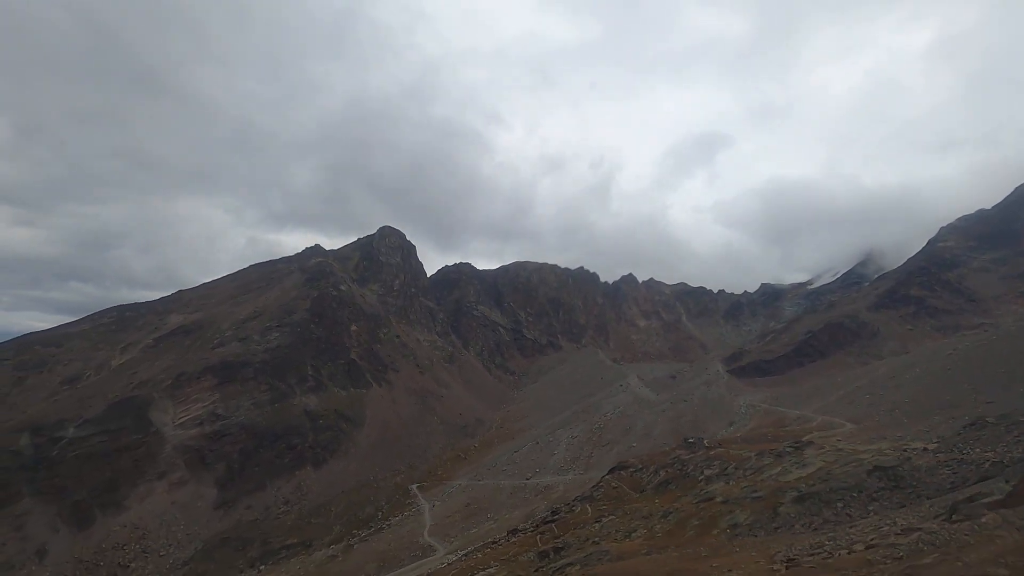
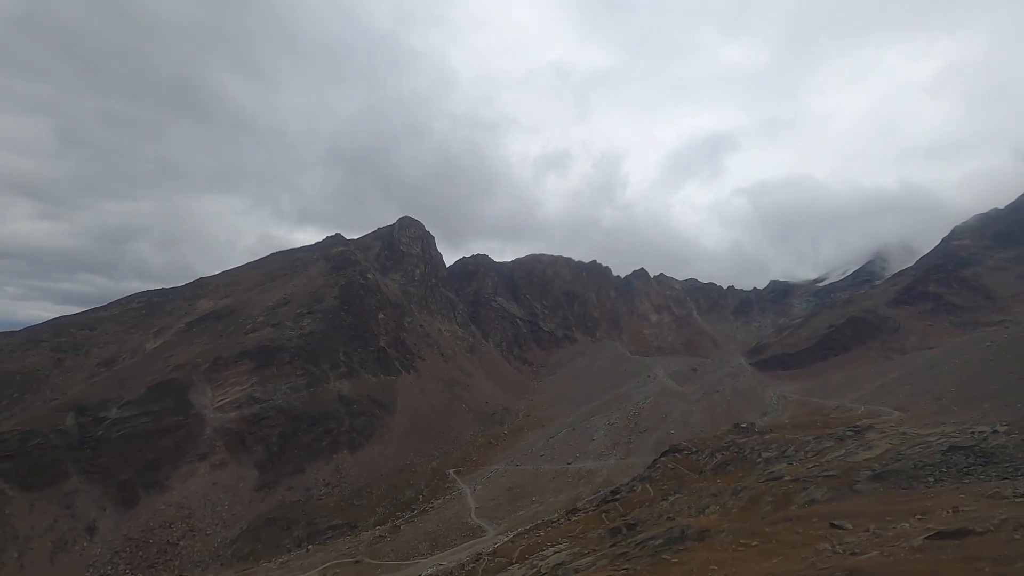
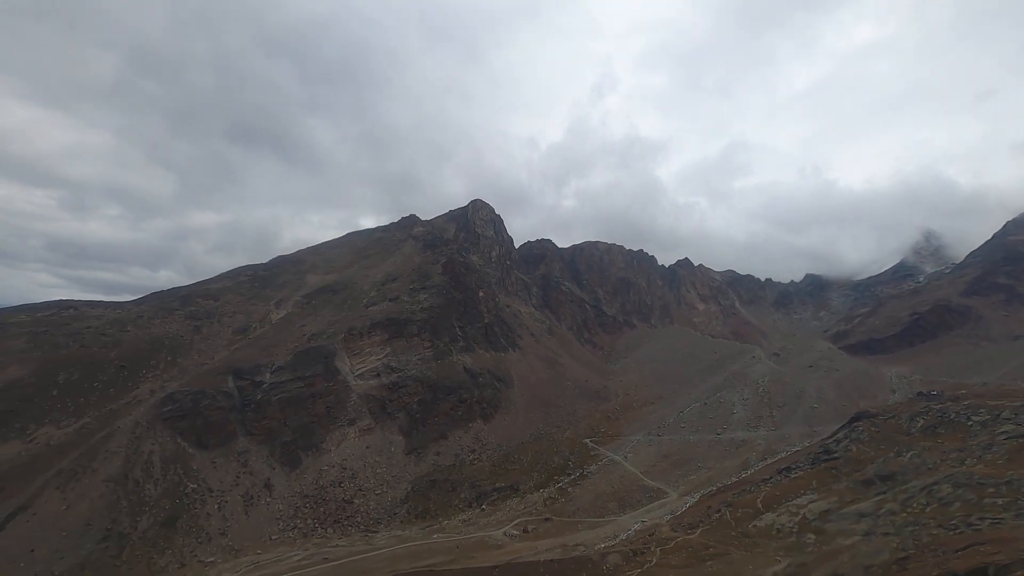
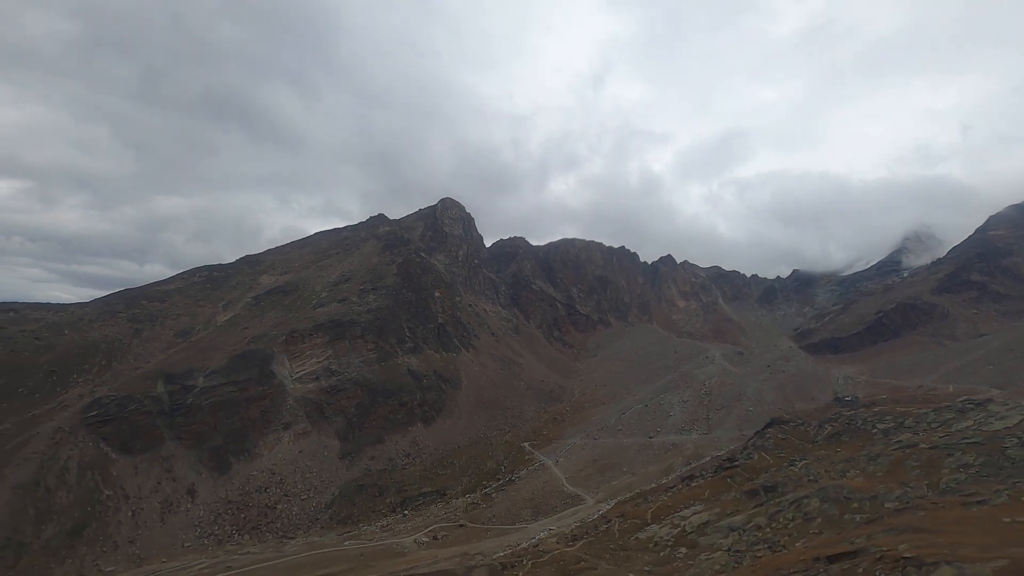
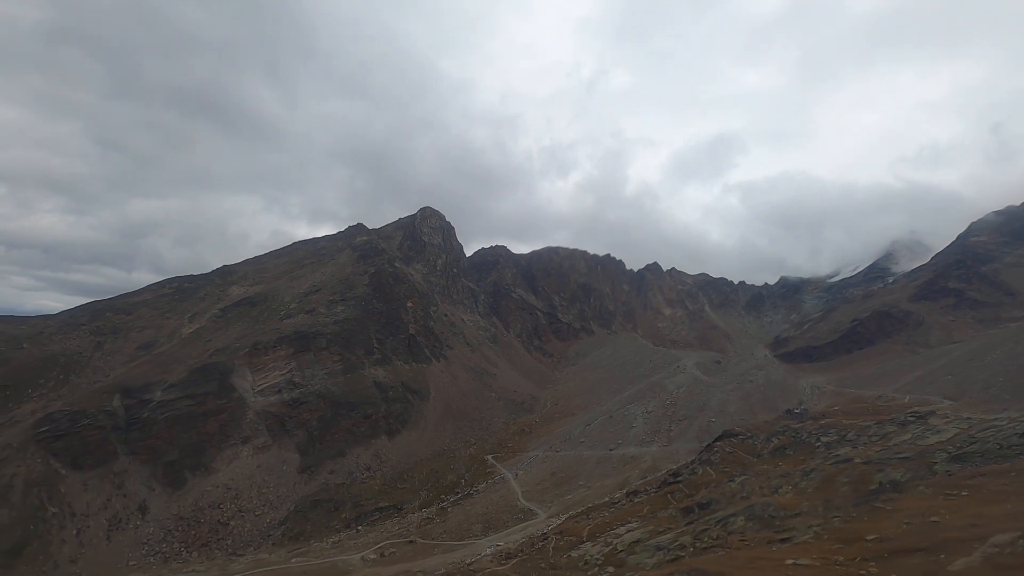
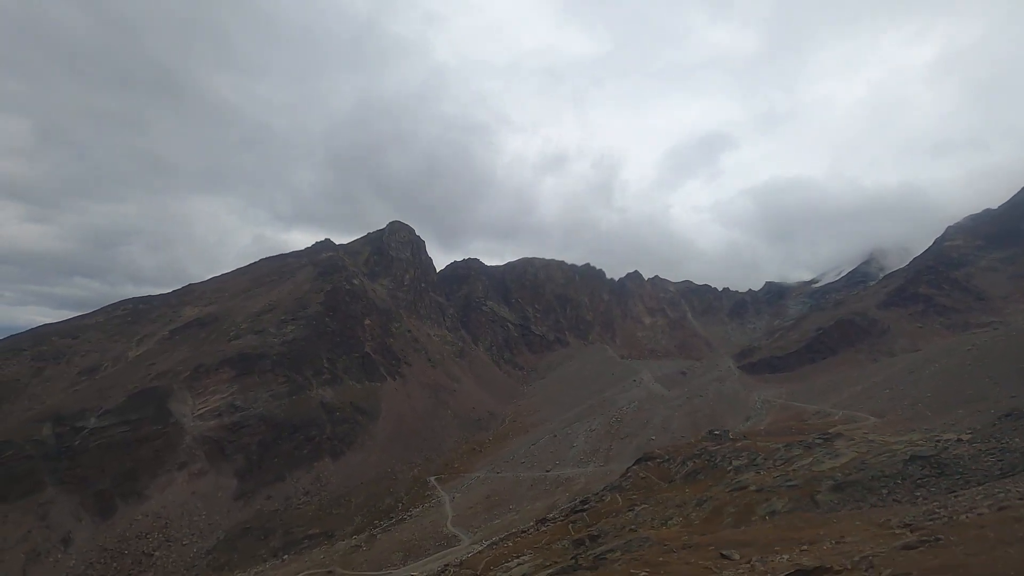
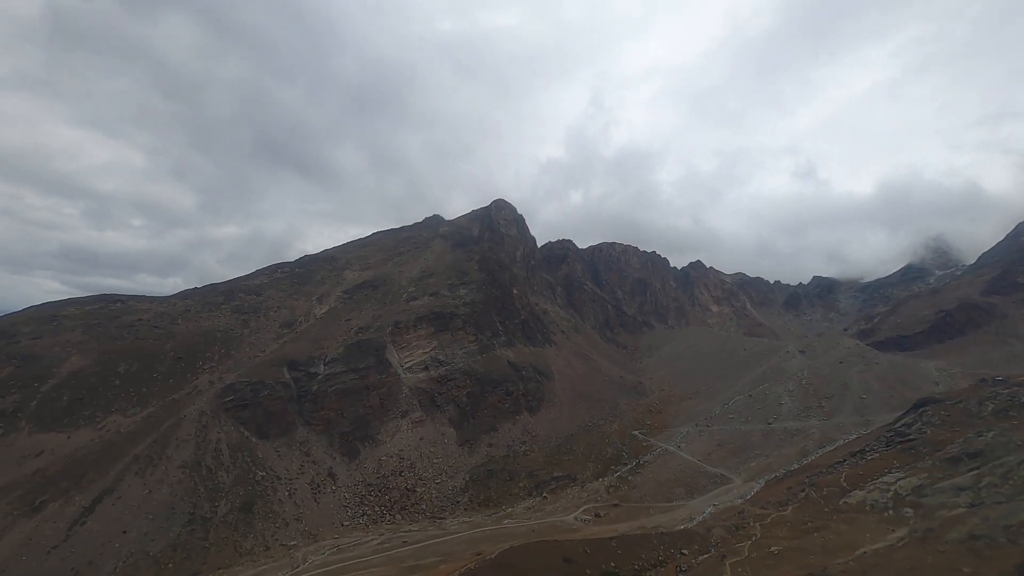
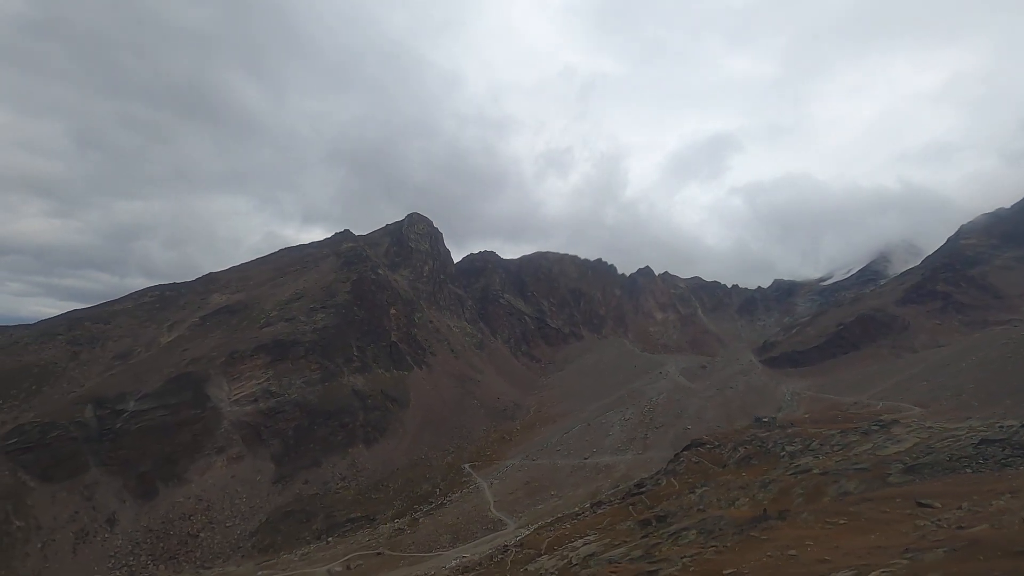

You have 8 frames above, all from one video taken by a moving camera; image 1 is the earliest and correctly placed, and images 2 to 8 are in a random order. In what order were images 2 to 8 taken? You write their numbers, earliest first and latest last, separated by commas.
6, 2, 8, 5, 4, 3, 7
